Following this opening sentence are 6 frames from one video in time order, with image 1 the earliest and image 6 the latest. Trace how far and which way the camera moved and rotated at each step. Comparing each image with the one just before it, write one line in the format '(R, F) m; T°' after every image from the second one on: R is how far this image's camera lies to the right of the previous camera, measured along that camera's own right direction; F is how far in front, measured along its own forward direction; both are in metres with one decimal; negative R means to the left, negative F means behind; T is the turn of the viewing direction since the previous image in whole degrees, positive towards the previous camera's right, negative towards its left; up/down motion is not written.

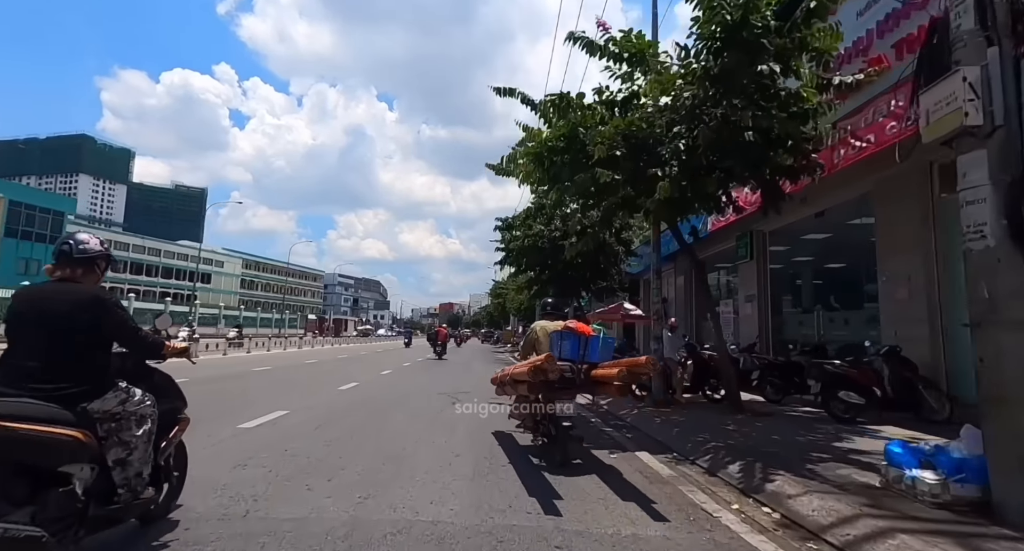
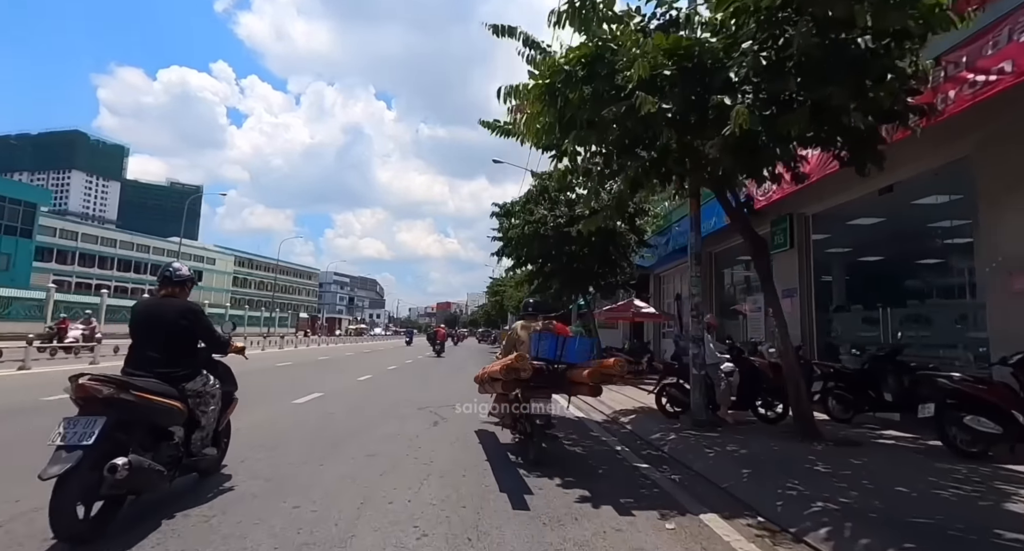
(0.0, +1.8) m; 0°
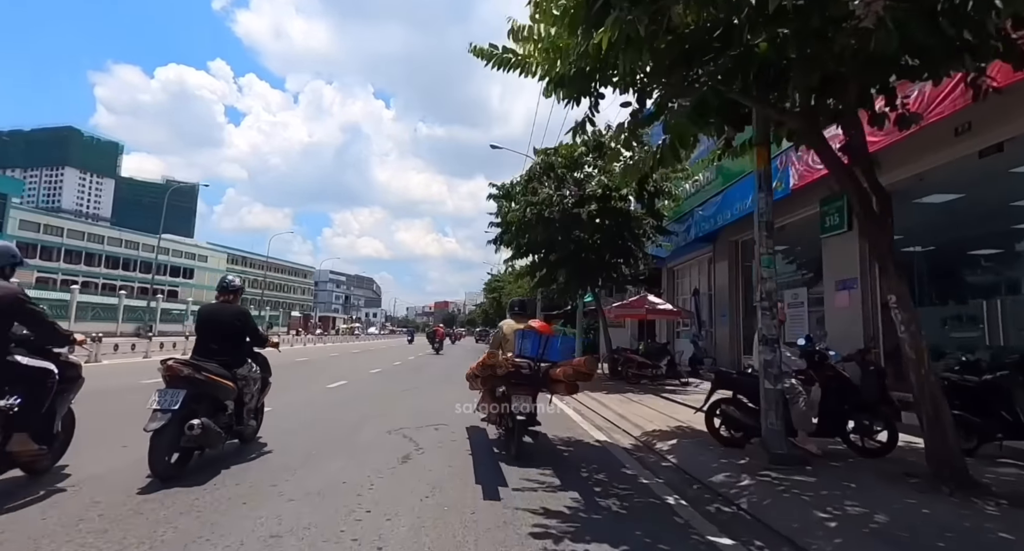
(0.0, +1.8) m; 0°
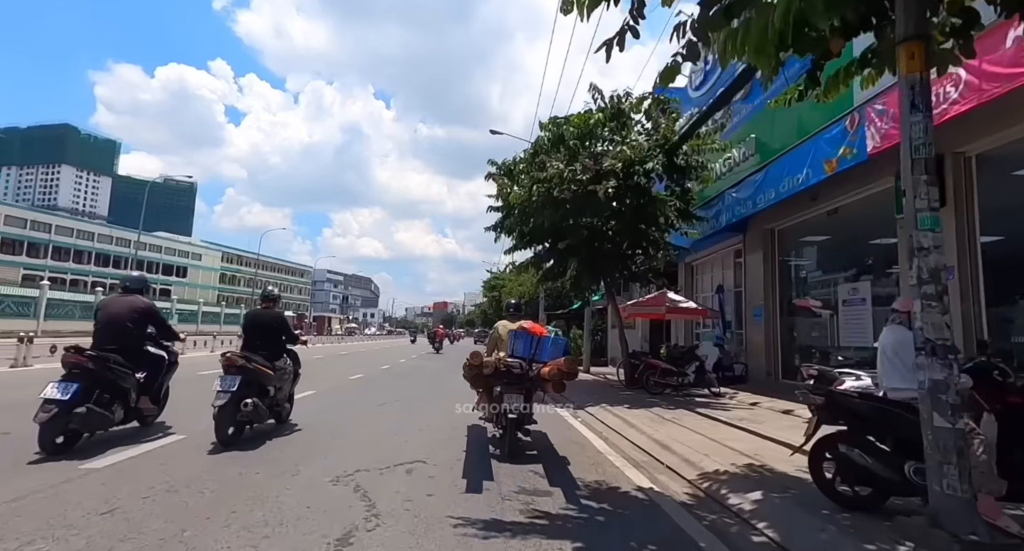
(-0.1, +1.8) m; 0°
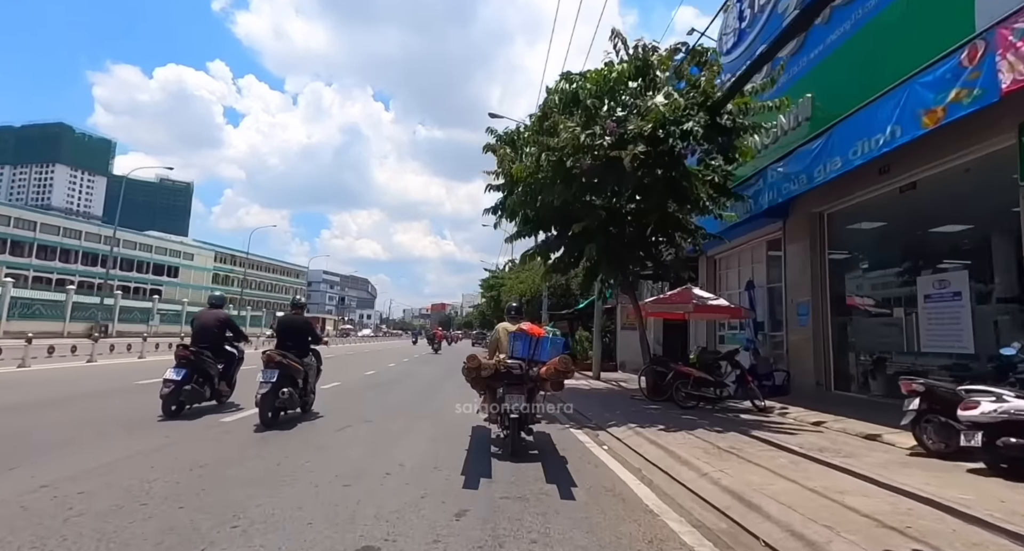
(-0.1, +1.8) m; 0°
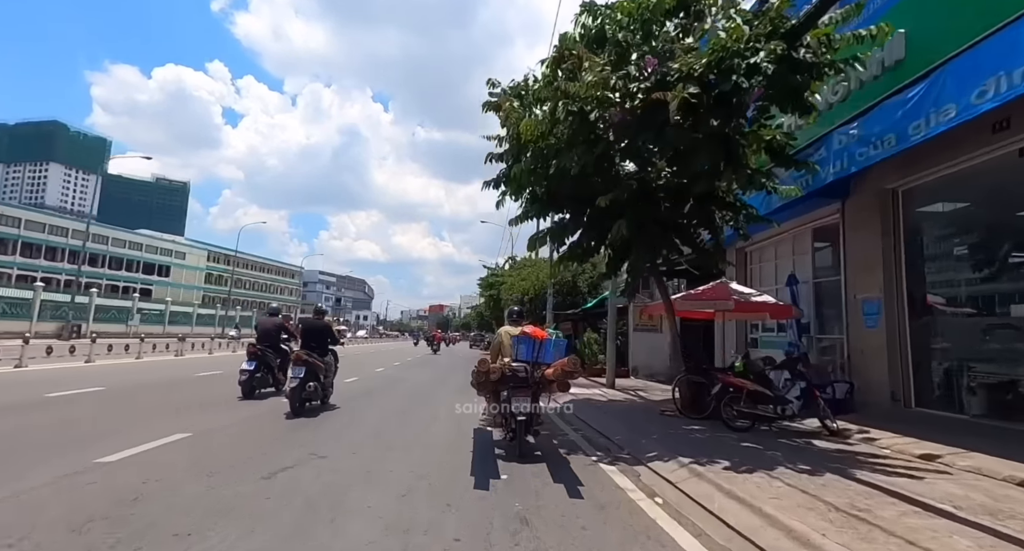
(-0.1, +1.9) m; 0°
